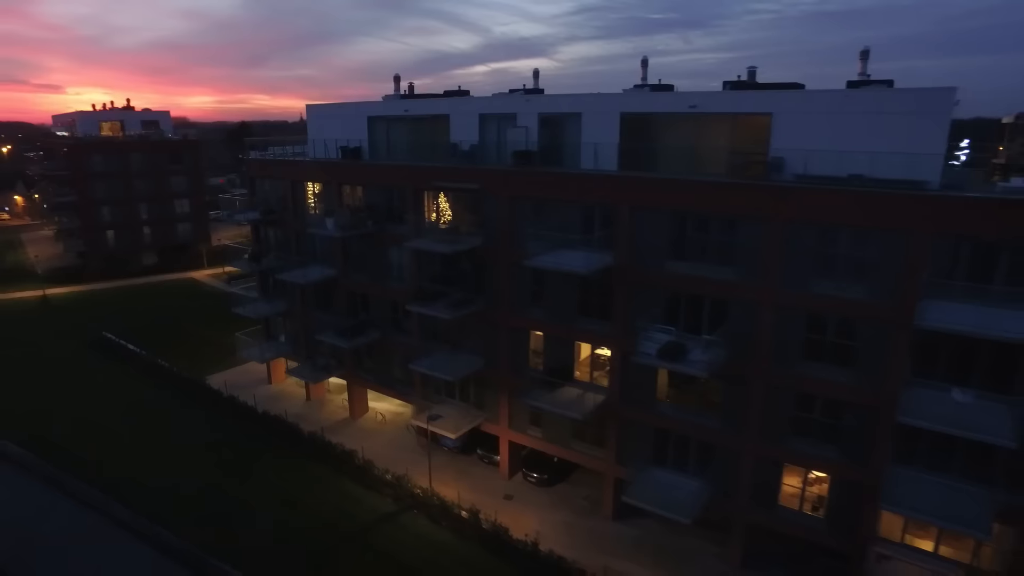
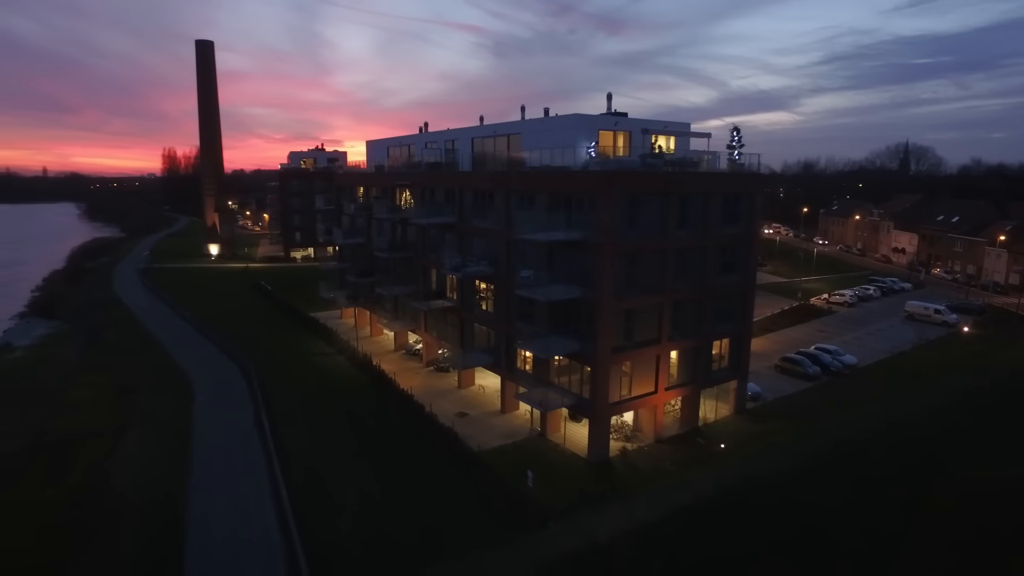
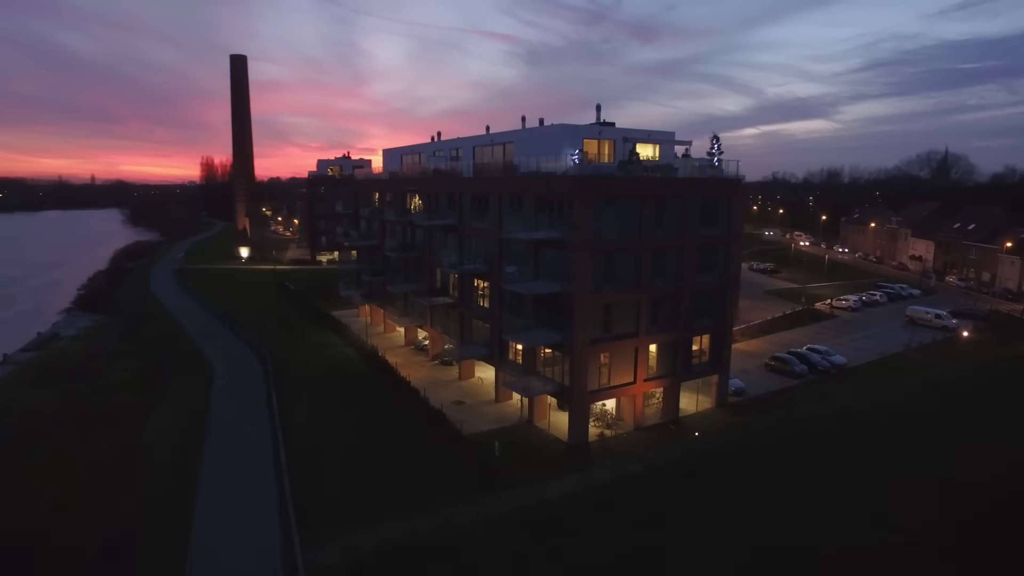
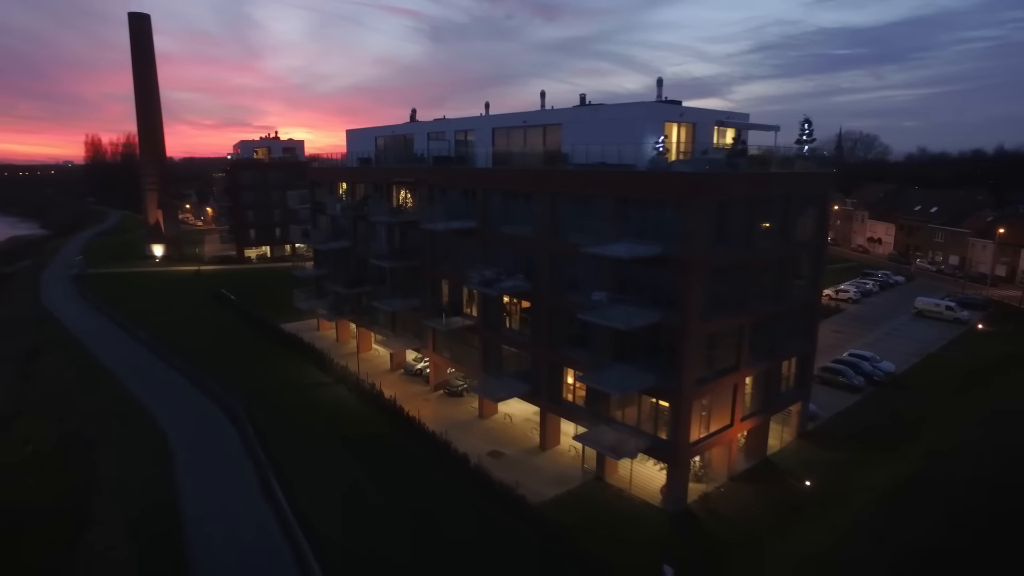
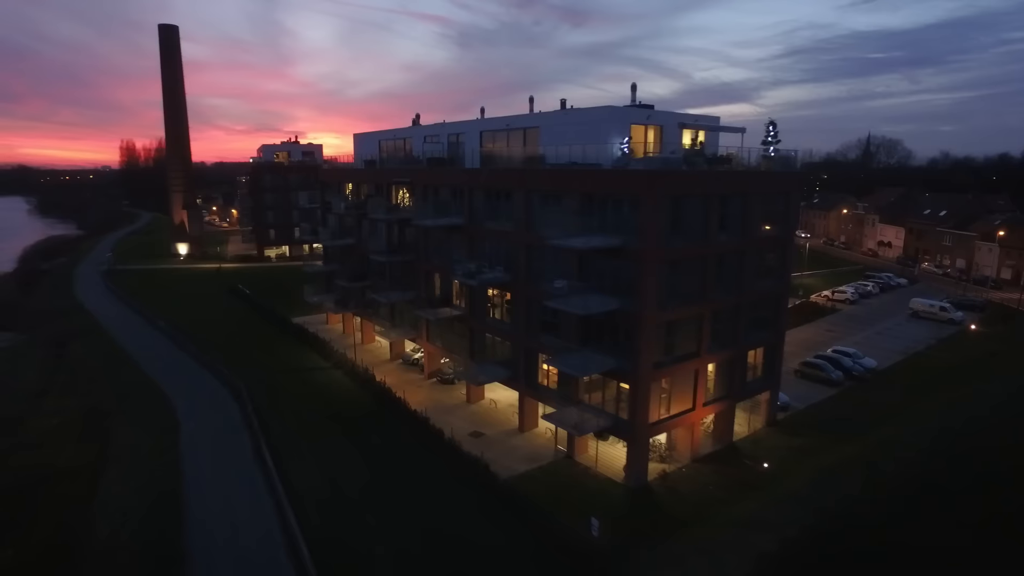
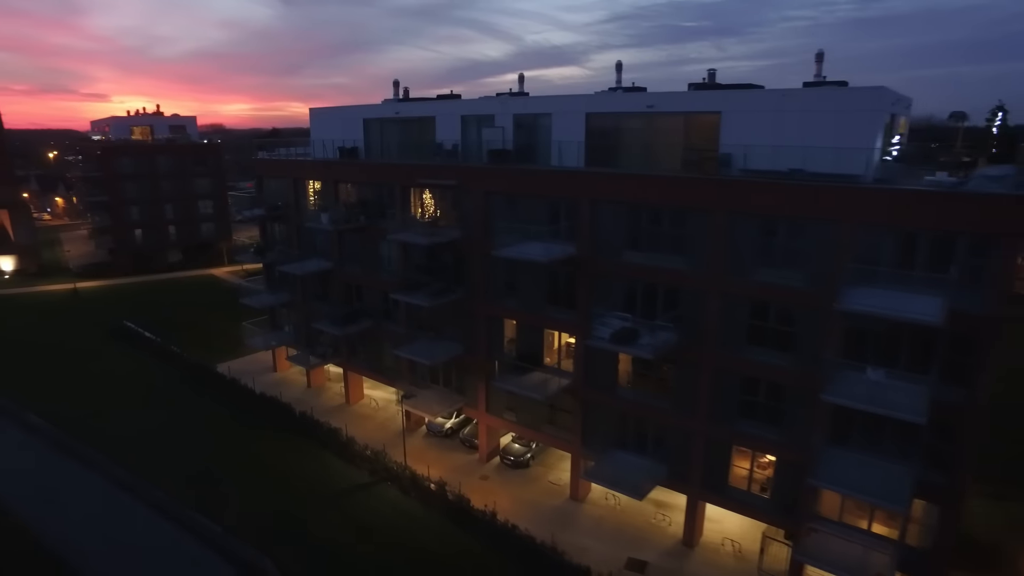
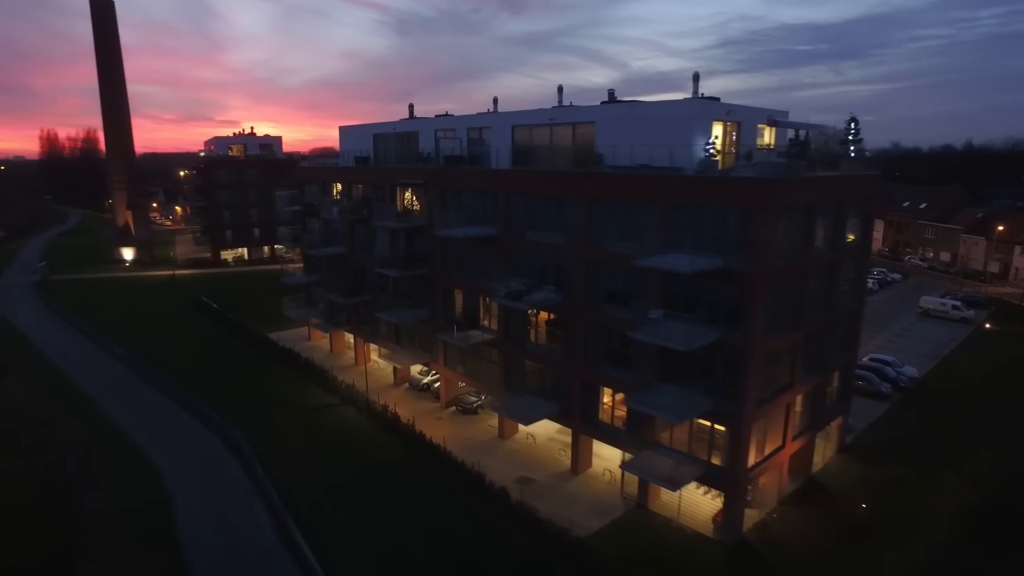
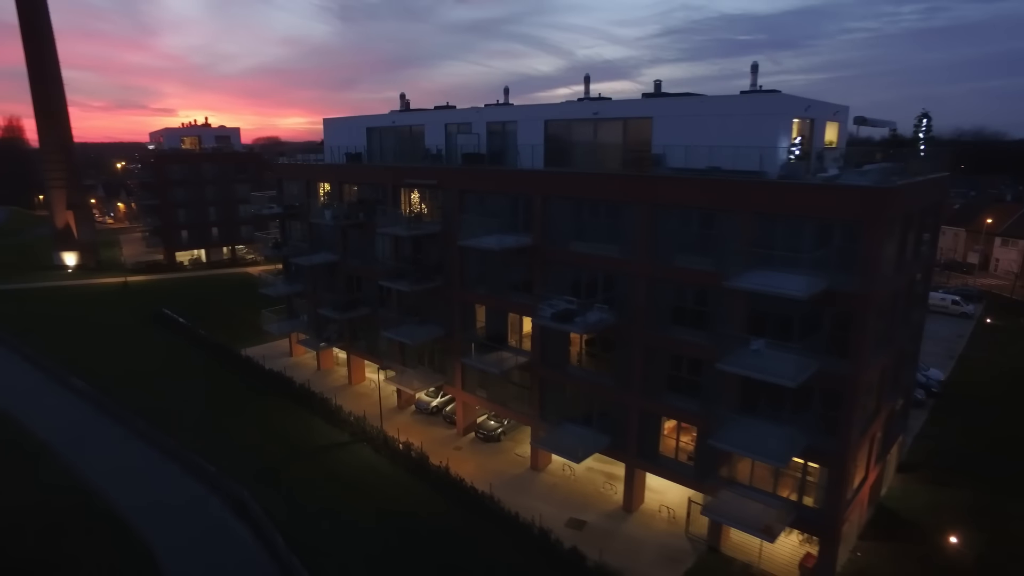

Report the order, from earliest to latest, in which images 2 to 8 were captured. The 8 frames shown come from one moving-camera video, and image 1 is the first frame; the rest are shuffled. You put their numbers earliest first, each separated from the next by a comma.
6, 8, 7, 4, 5, 2, 3
